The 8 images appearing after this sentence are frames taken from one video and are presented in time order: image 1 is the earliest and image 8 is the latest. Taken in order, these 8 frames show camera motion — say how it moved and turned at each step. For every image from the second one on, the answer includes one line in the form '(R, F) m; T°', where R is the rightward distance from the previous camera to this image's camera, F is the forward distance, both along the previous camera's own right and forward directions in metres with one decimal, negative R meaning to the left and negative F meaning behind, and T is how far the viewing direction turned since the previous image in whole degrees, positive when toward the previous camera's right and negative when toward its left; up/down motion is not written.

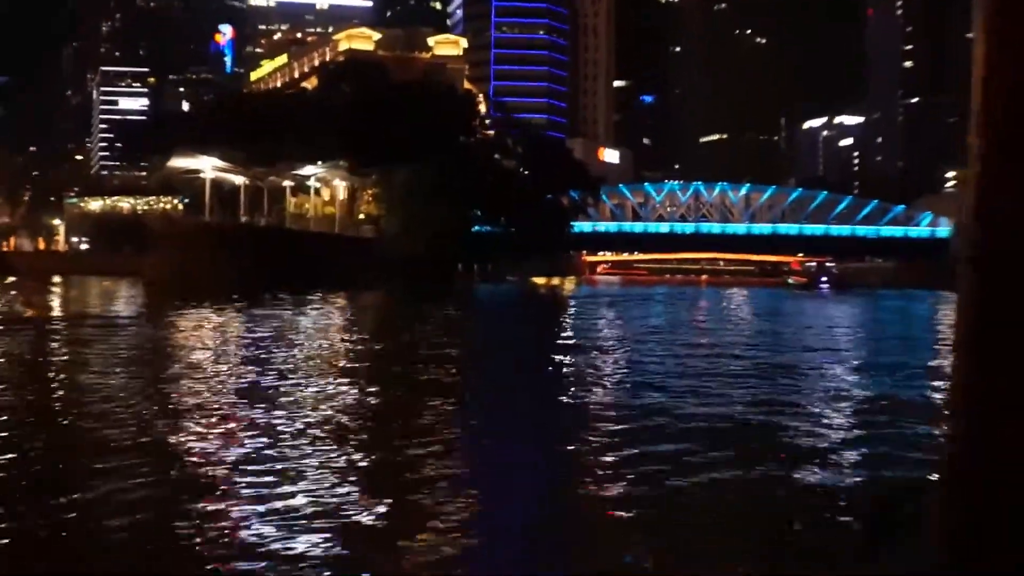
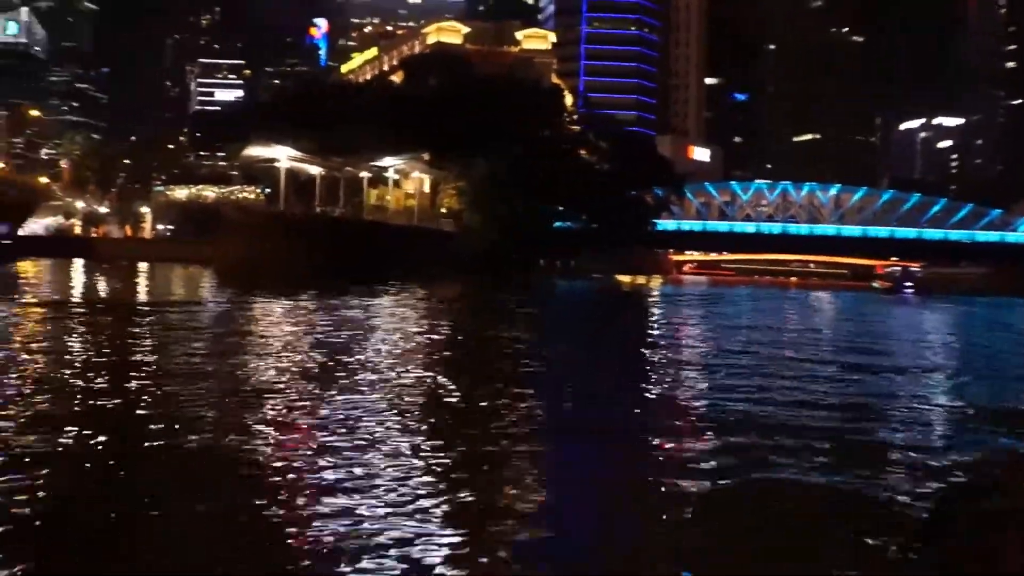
(+0.3, +0.6) m; -4°
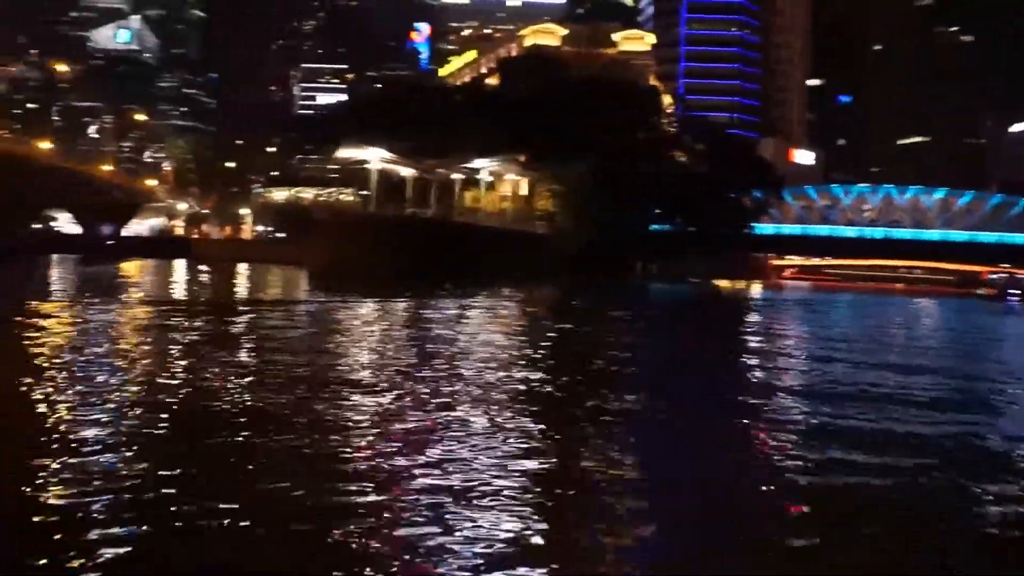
(+0.2, +0.4) m; -4°
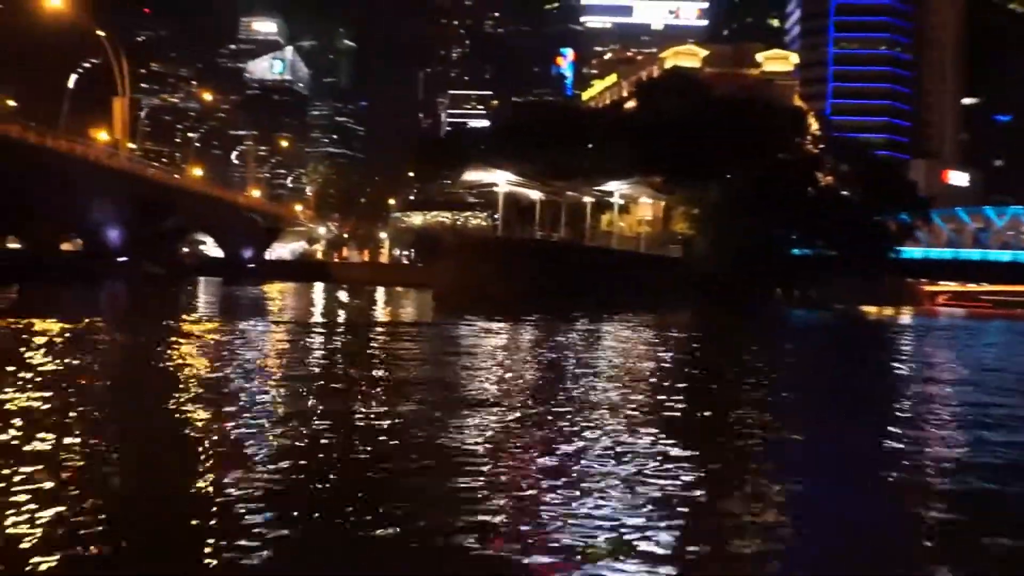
(+0.5, +0.6) m; -7°
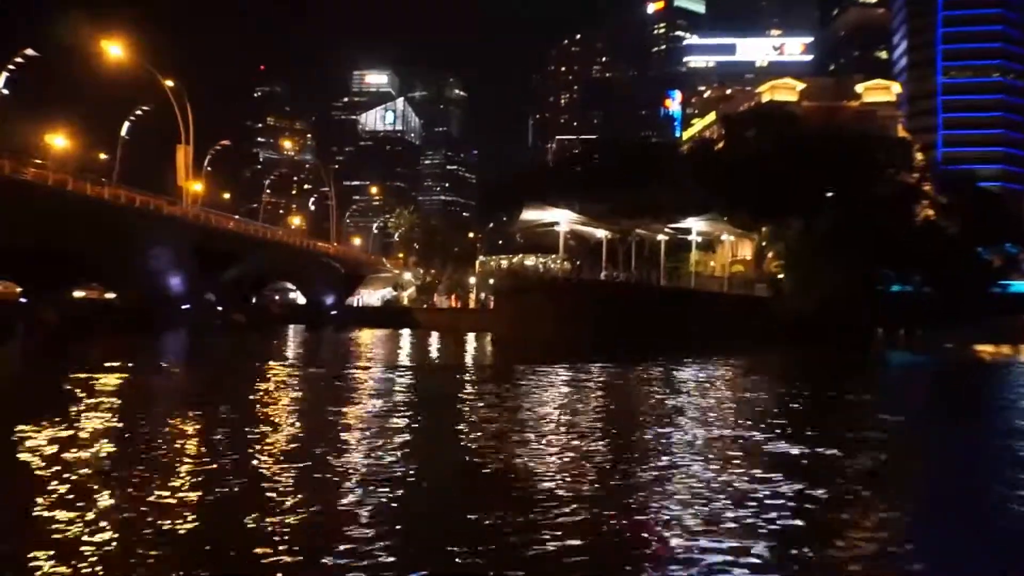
(+1.4, +1.4) m; -5°
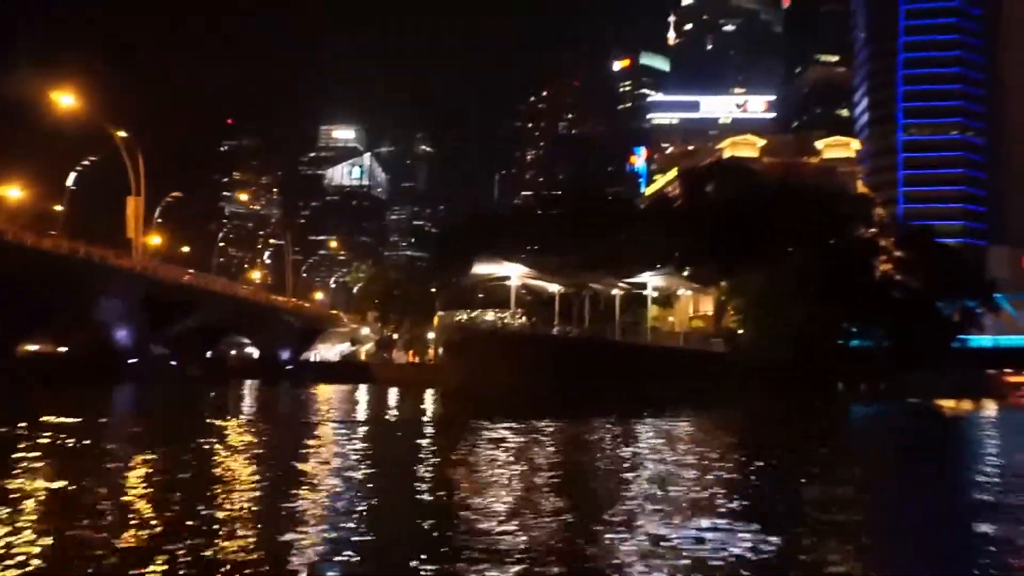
(+0.4, +0.4) m; +1°
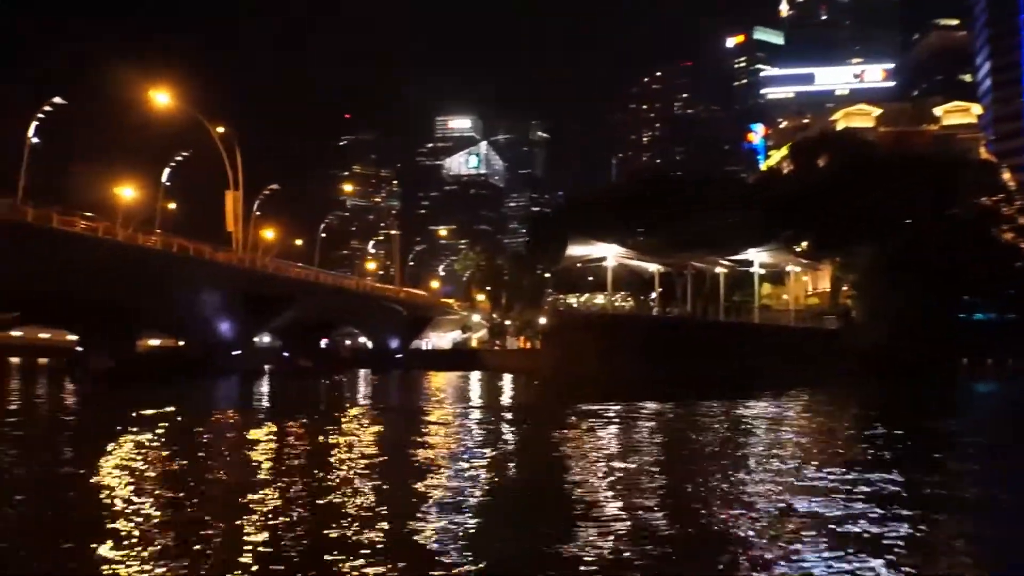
(+0.7, +0.6) m; -6°
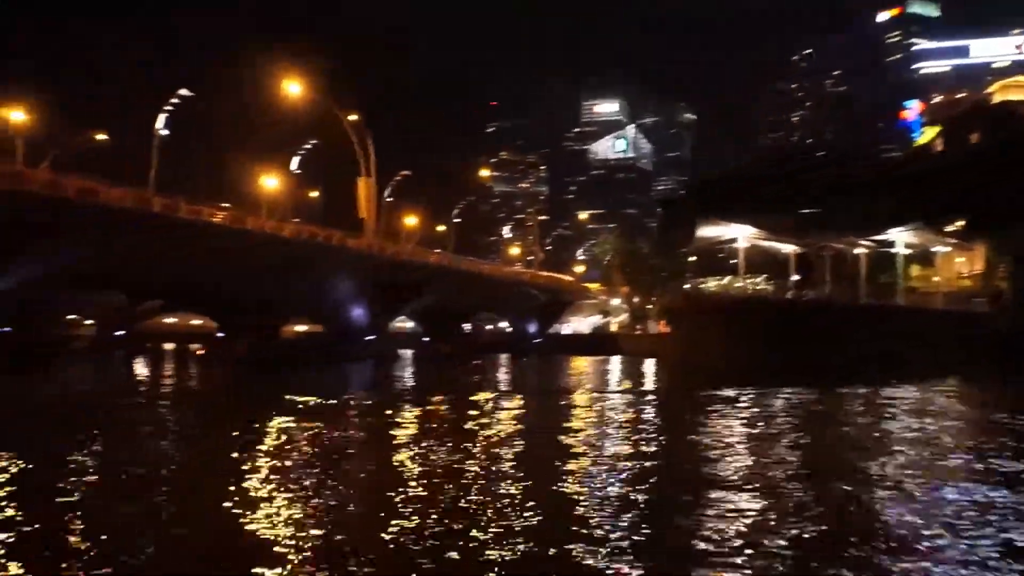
(+0.5, +0.4) m; -7°
